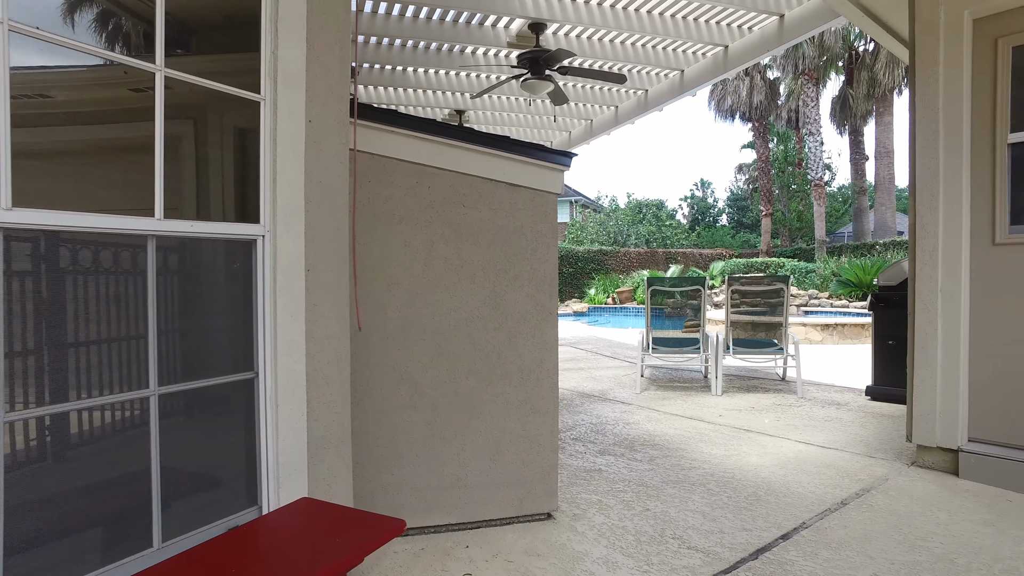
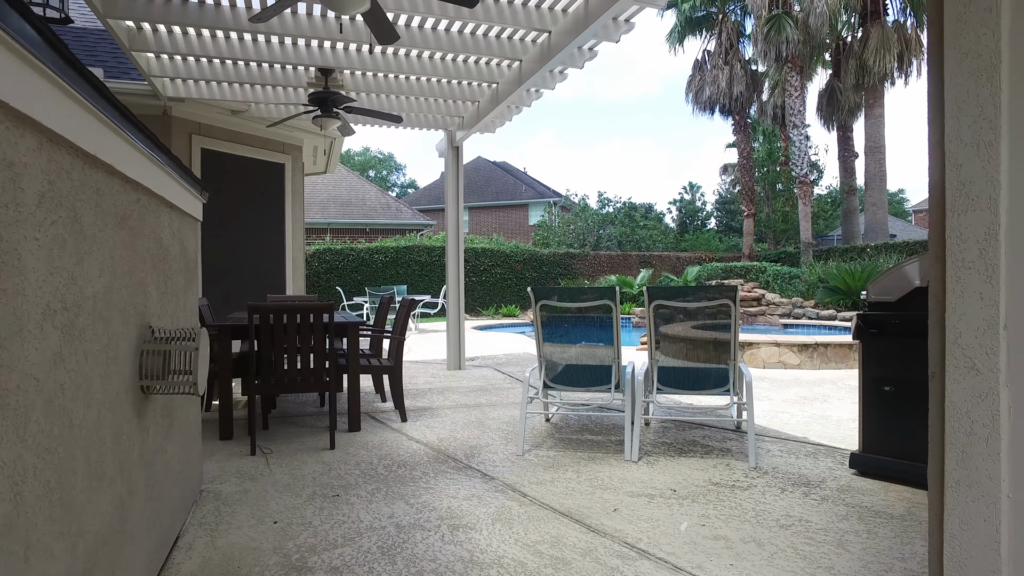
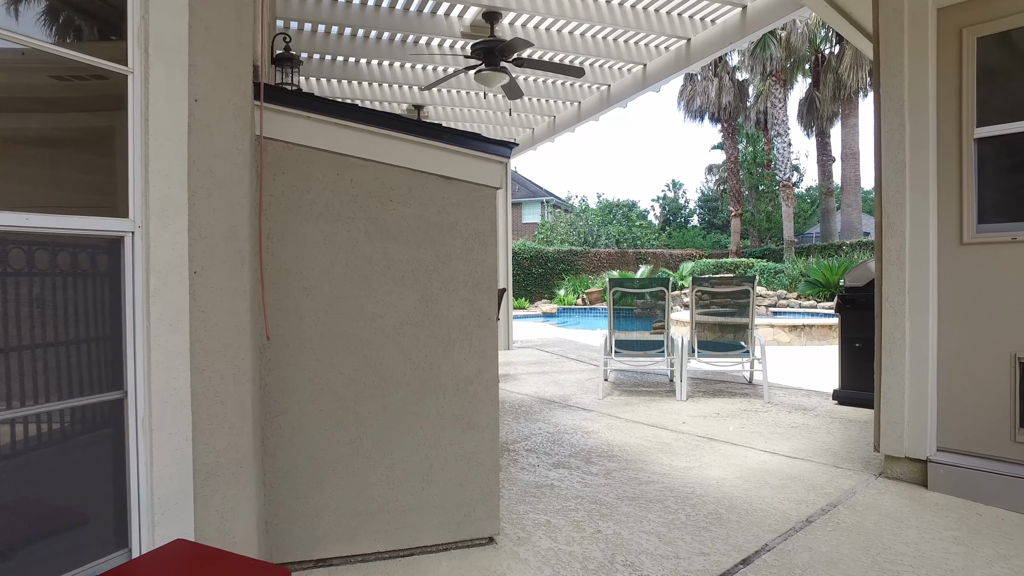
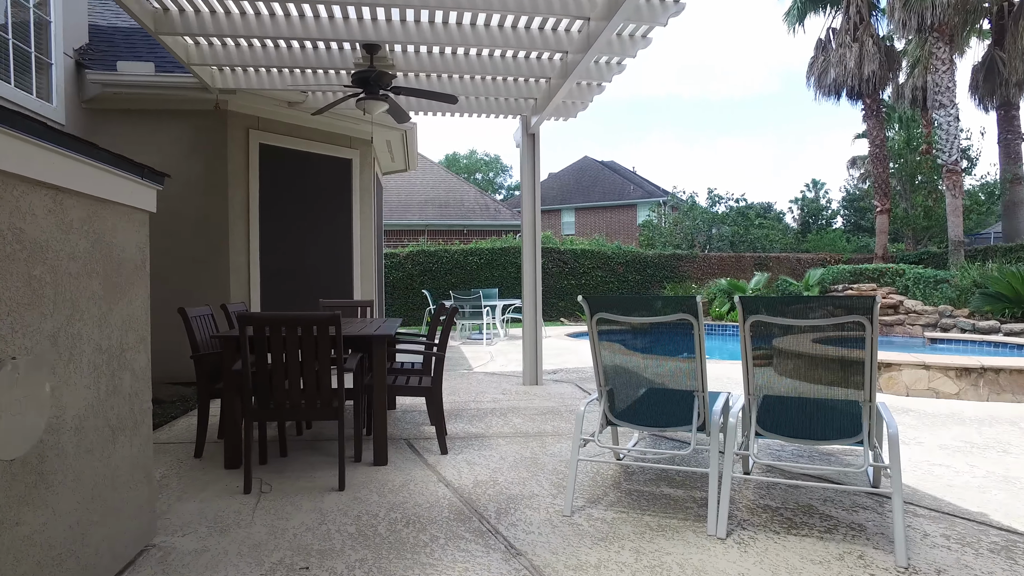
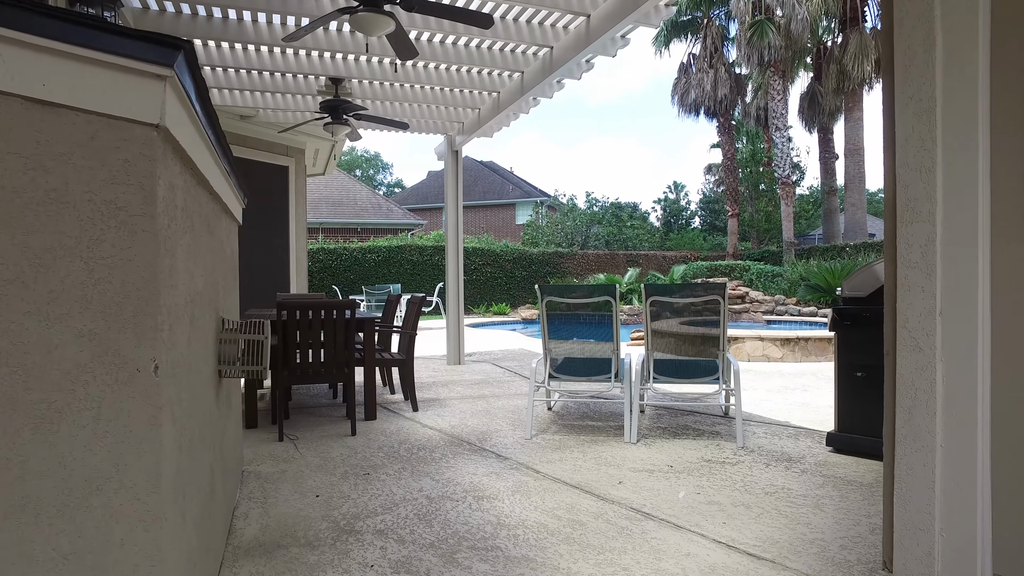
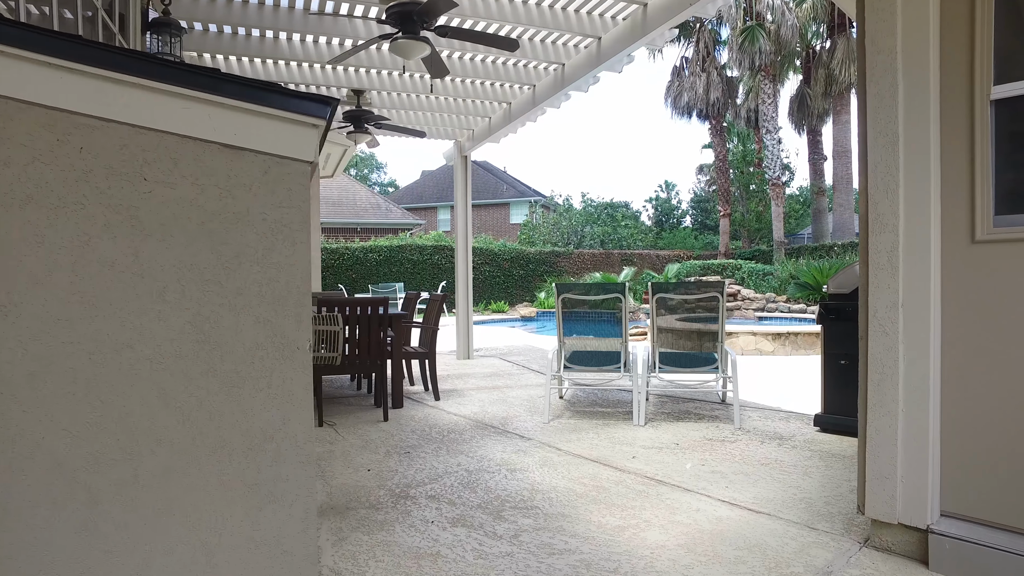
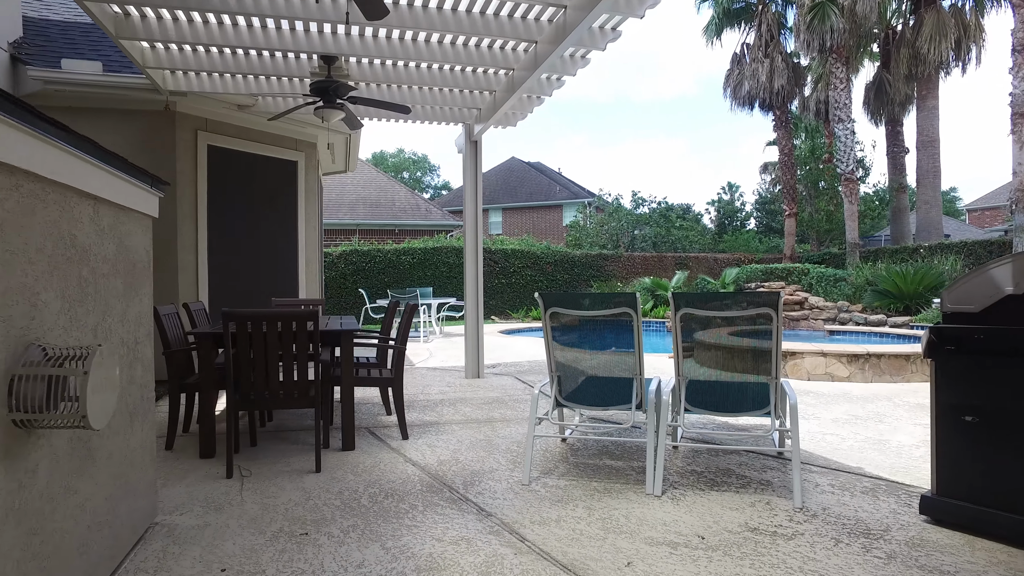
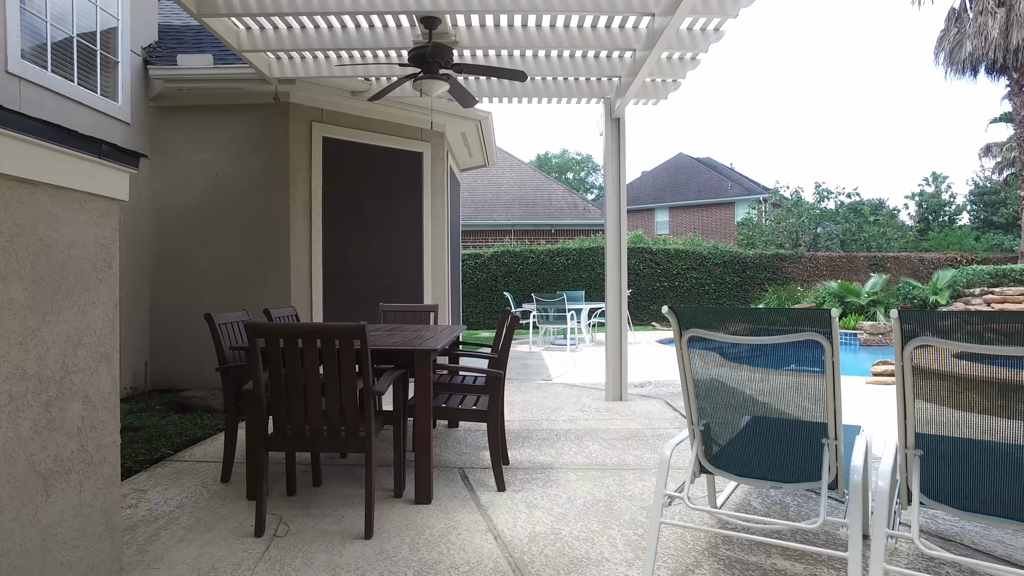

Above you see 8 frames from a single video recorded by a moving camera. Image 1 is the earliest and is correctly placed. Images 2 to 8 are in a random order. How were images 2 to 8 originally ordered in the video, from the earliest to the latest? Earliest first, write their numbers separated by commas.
3, 6, 5, 2, 7, 4, 8
